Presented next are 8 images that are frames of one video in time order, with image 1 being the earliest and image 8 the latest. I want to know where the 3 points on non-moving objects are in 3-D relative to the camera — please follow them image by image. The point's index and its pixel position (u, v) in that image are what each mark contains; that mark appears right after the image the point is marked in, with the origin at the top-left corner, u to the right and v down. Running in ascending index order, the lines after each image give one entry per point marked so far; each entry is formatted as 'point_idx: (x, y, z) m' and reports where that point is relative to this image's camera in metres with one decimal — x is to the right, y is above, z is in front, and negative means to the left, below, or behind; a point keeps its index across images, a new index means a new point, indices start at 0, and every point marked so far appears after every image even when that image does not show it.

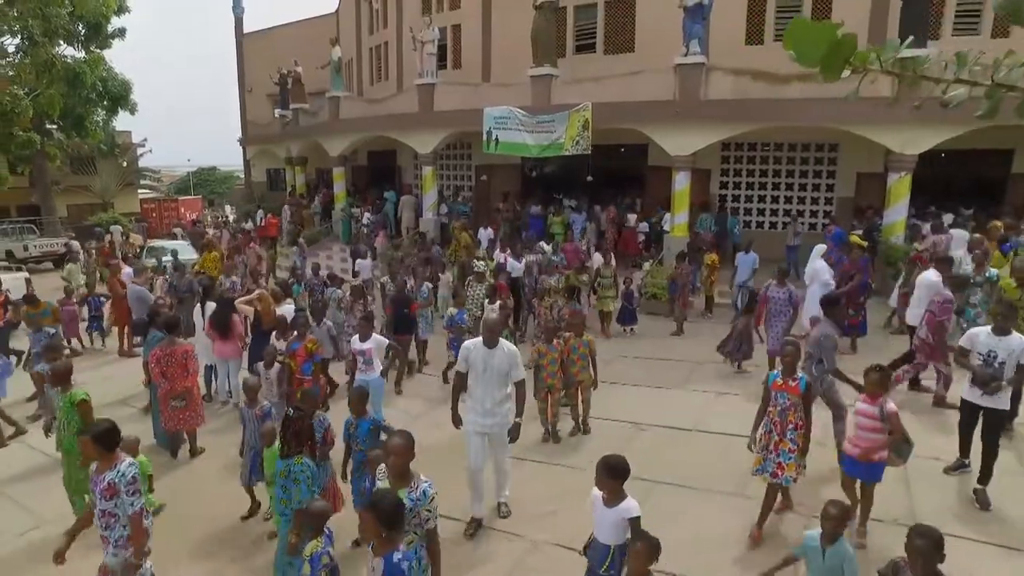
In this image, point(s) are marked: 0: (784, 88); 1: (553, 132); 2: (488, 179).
0: (+4.9, +3.6, +12.3) m
1: (+0.9, +3.2, +14.1) m
2: (-0.5, +2.8, +17.8) m
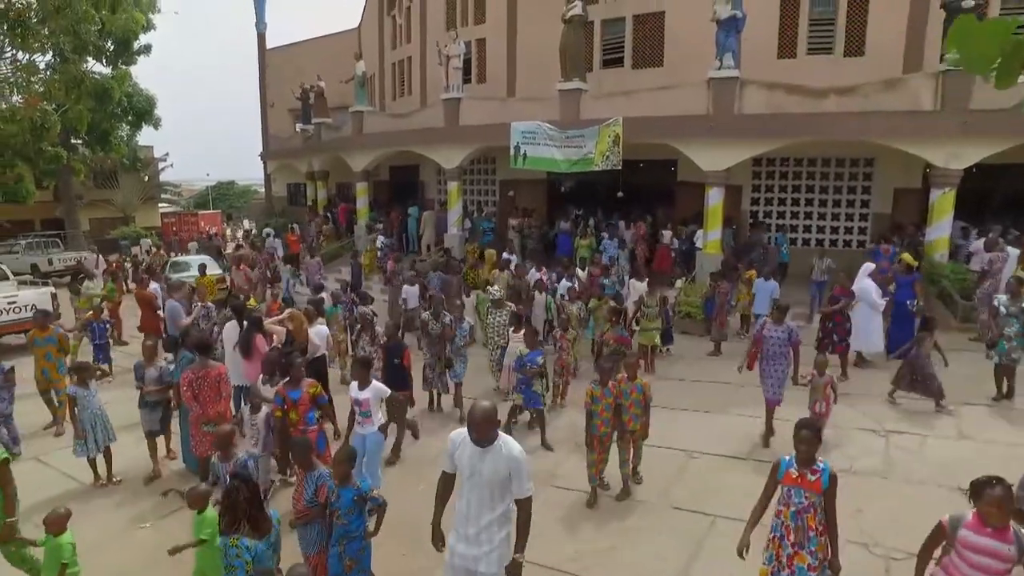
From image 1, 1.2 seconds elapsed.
0: (+5.5, +3.3, +12.0) m
1: (+1.4, +2.9, +13.9) m
2: (+0.1, +2.4, +17.6) m
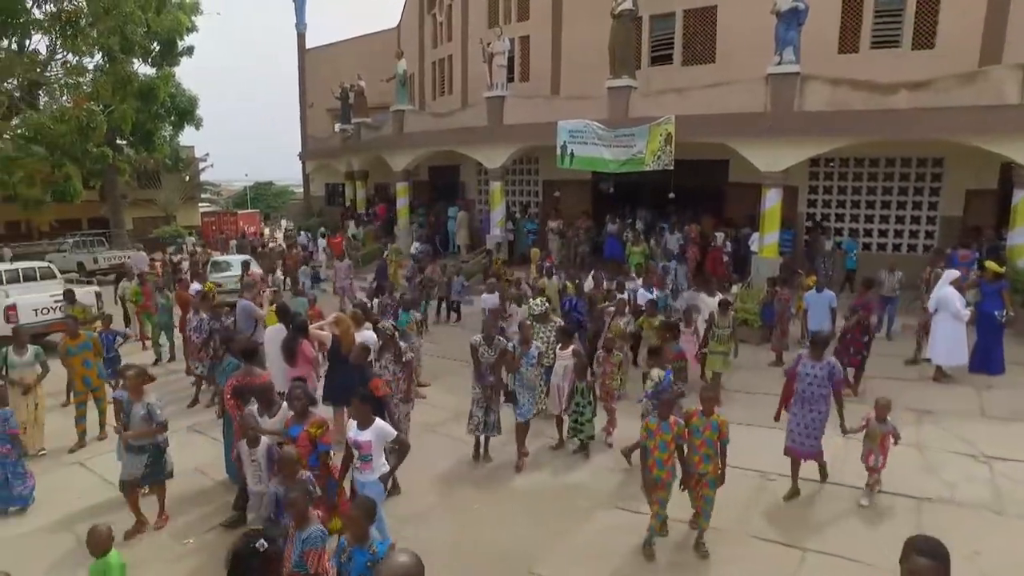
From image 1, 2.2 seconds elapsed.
0: (+6.3, +3.2, +11.4) m
1: (+2.4, +2.8, +13.4) m
2: (+1.2, +2.3, +17.1) m
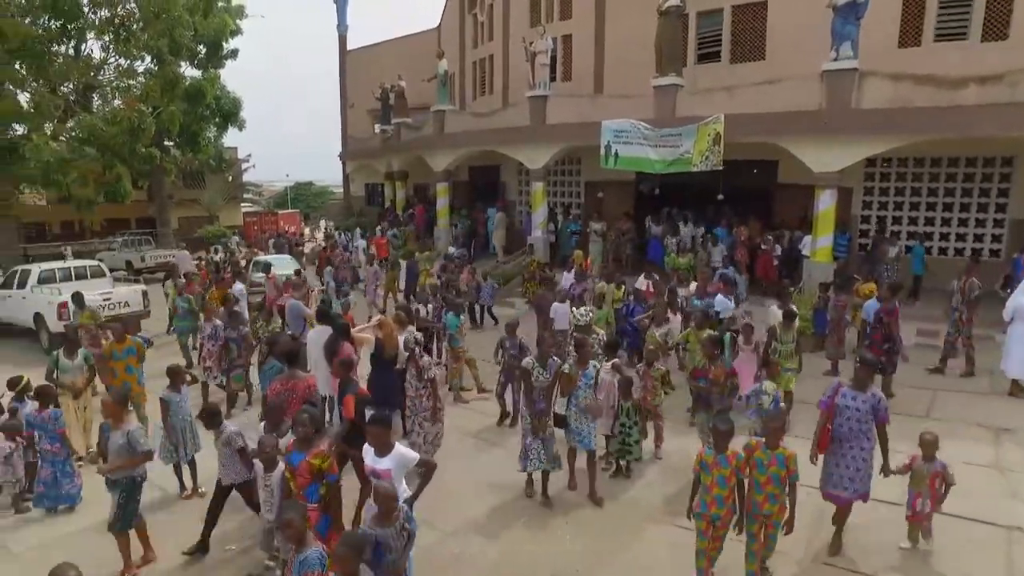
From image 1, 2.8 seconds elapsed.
0: (+7.1, +3.1, +10.8) m
1: (+3.2, +2.7, +13.0) m
2: (+2.2, +2.3, +16.8) m
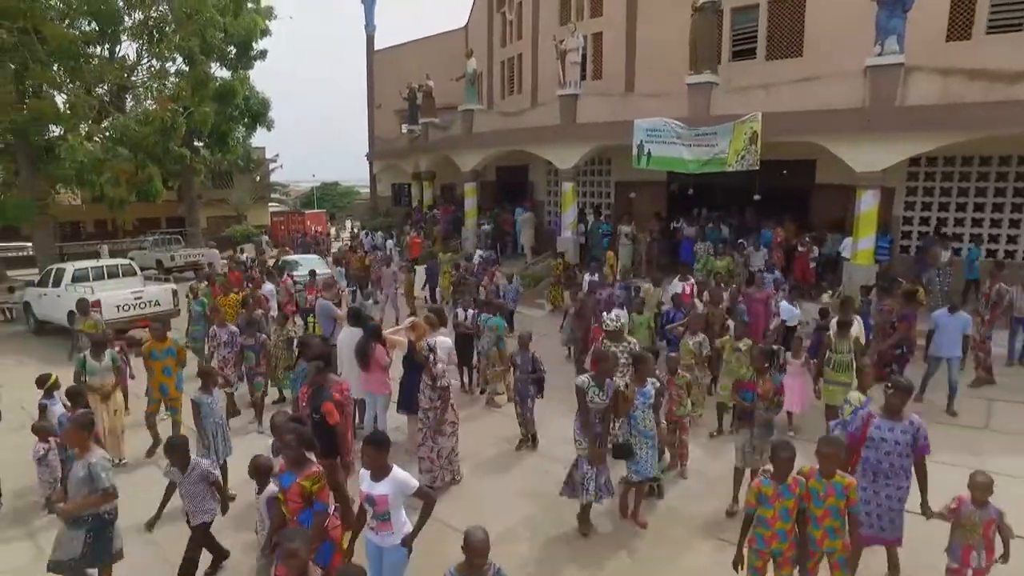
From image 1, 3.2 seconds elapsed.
0: (+7.6, +3.0, +10.4) m
1: (+3.8, +2.7, +12.7) m
2: (+3.0, +2.2, +16.5) m
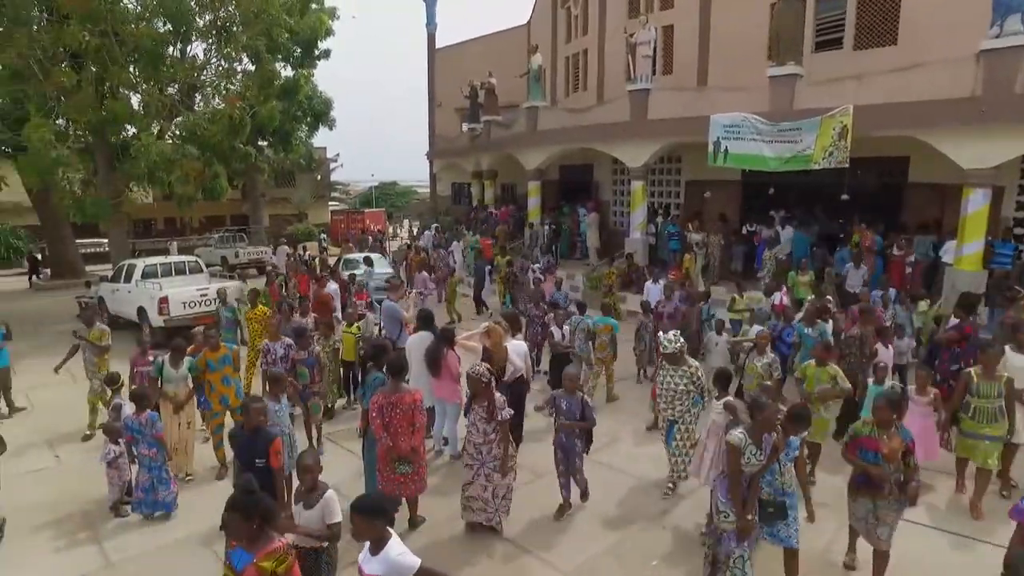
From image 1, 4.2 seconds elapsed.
0: (+8.6, +2.9, +9.3) m
1: (+5.0, +2.6, +11.9) m
2: (+4.5, +2.1, +15.8) m
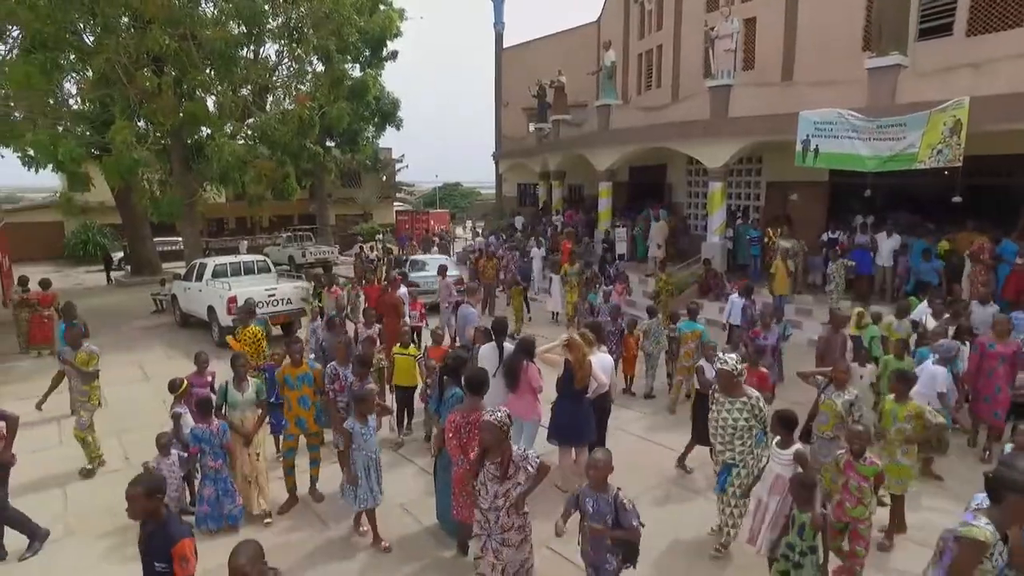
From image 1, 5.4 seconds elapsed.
0: (+9.7, +2.6, +7.9) m
1: (+6.3, +2.4, +10.9) m
2: (+6.1, +2.0, +14.8) m
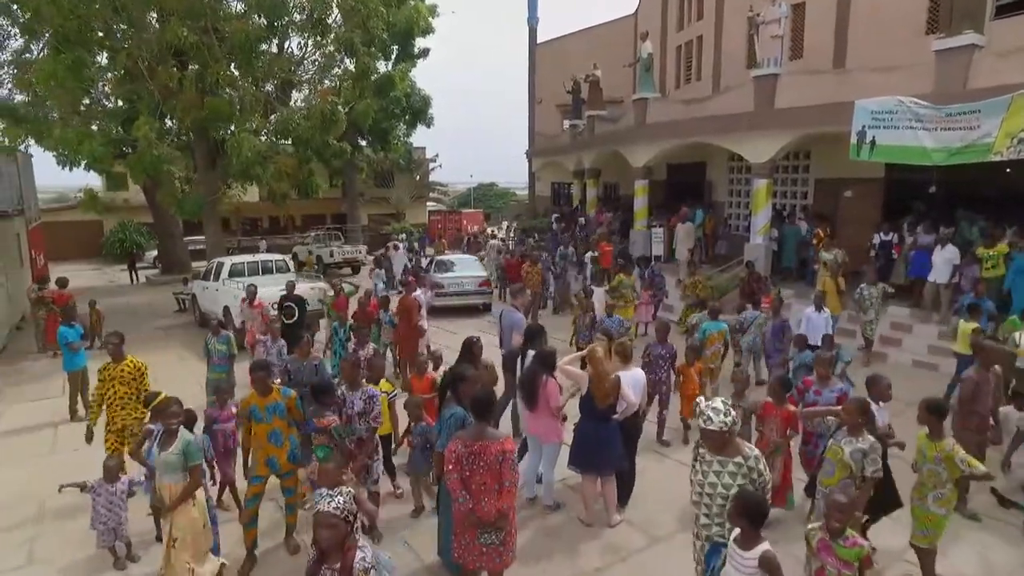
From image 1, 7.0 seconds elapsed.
0: (+9.9, +2.5, +6.6) m
1: (+6.7, +2.3, +9.7) m
2: (+6.6, +1.9, +13.6) m
